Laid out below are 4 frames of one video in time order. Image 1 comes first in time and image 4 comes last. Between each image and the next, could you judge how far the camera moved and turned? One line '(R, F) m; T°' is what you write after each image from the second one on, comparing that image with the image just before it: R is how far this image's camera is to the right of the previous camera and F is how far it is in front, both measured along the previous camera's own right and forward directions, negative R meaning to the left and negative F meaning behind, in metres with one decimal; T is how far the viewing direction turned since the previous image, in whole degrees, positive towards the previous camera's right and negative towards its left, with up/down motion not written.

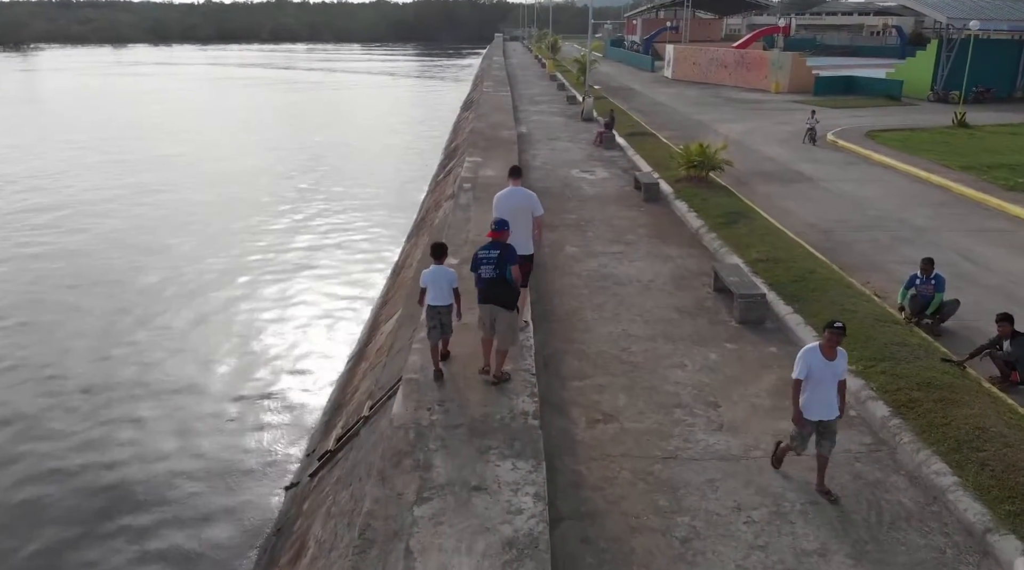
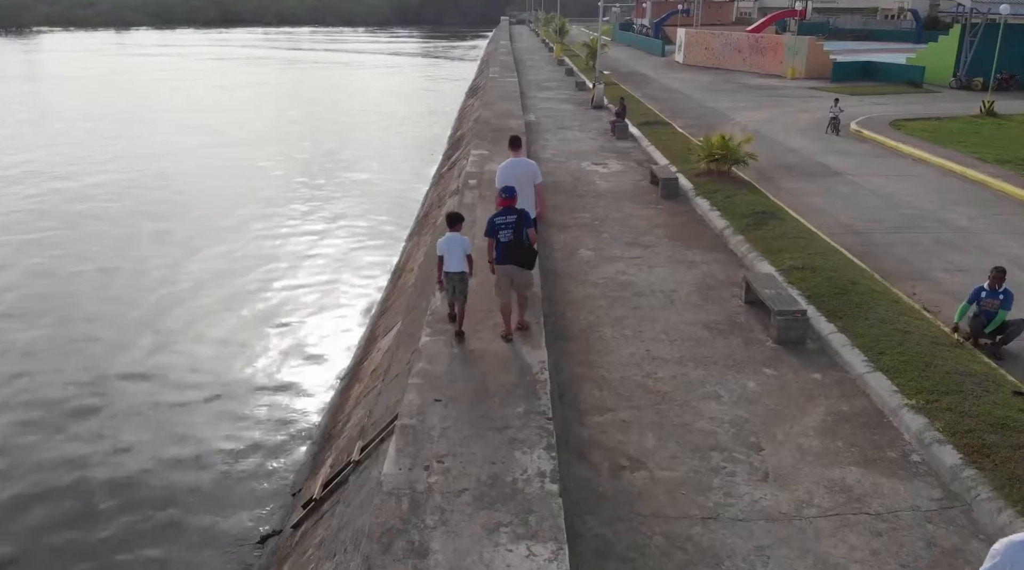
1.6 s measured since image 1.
(-0.1, +0.9) m; 0°
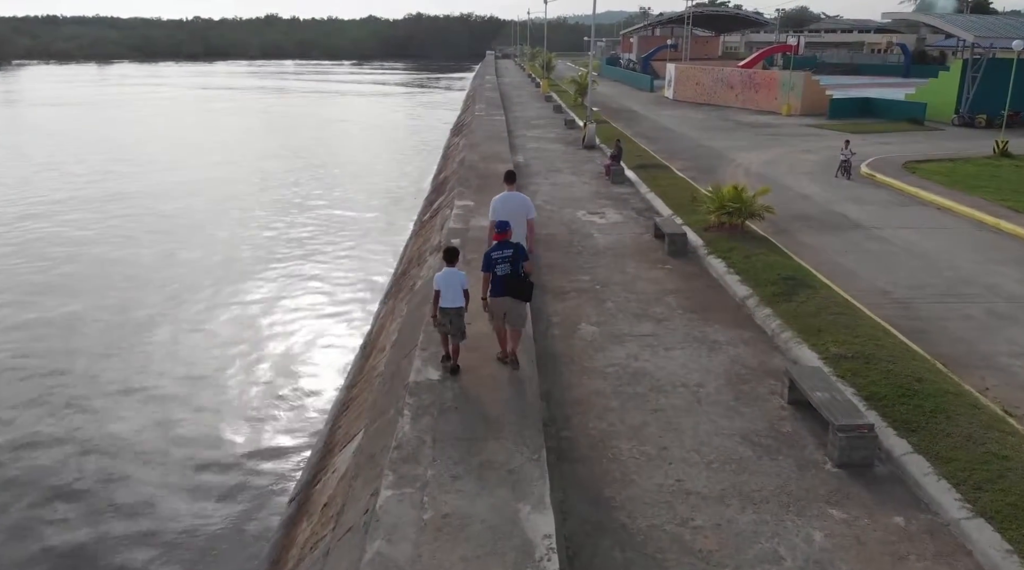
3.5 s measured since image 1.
(0.0, +1.7) m; +1°
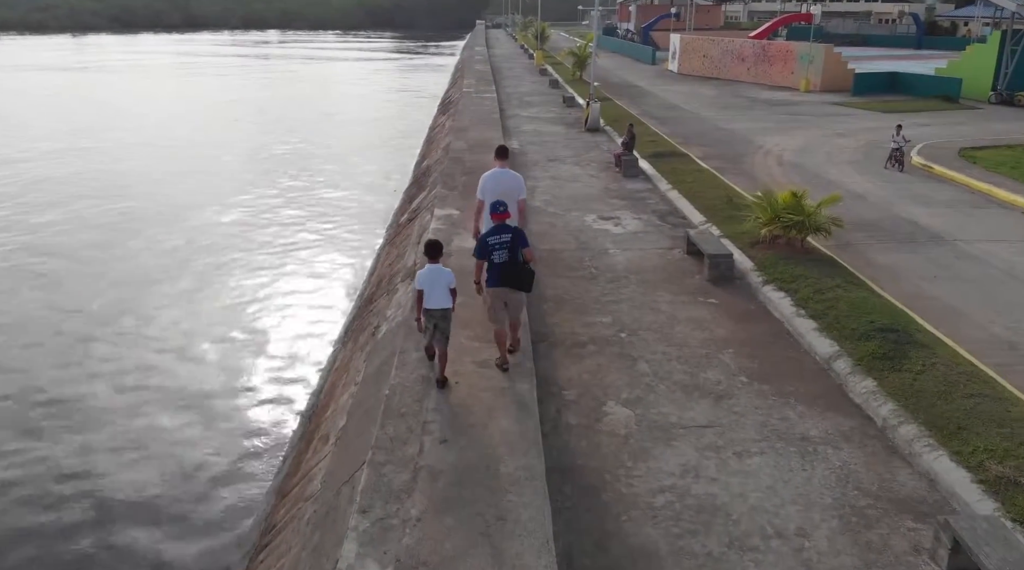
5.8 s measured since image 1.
(-0.1, +2.9) m; +1°
